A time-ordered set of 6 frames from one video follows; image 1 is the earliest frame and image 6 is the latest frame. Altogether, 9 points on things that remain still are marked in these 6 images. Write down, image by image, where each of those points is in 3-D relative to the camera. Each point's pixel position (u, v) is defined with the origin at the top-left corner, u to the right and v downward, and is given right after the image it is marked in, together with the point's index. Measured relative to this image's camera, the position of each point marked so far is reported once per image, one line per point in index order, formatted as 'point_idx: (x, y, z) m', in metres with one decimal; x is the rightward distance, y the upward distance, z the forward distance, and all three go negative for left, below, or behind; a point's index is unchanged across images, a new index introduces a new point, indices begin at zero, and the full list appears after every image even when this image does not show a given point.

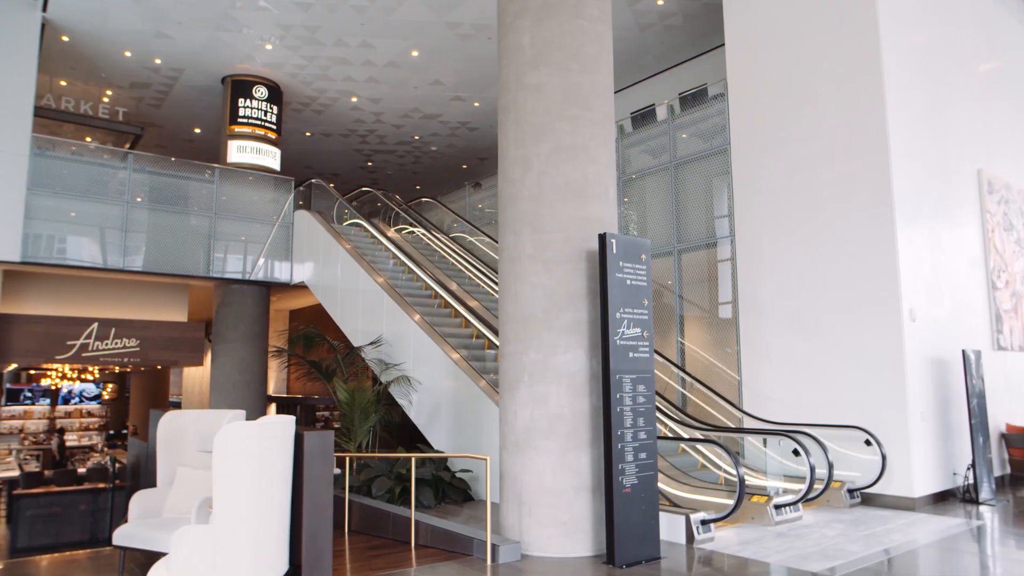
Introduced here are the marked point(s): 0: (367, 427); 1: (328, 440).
0: (-1.7, -1.6, +8.2) m
1: (-1.1, -0.9, +4.4) m
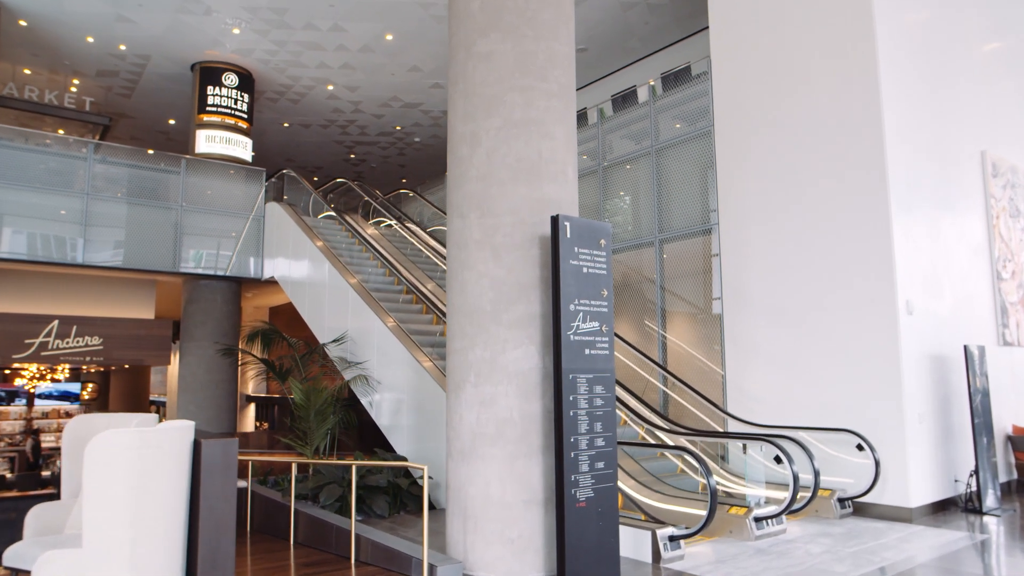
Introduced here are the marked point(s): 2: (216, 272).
0: (-2.0, -1.5, +7.7) m
1: (-1.5, -0.9, +3.8) m
2: (-4.7, +0.2, +12.1) m
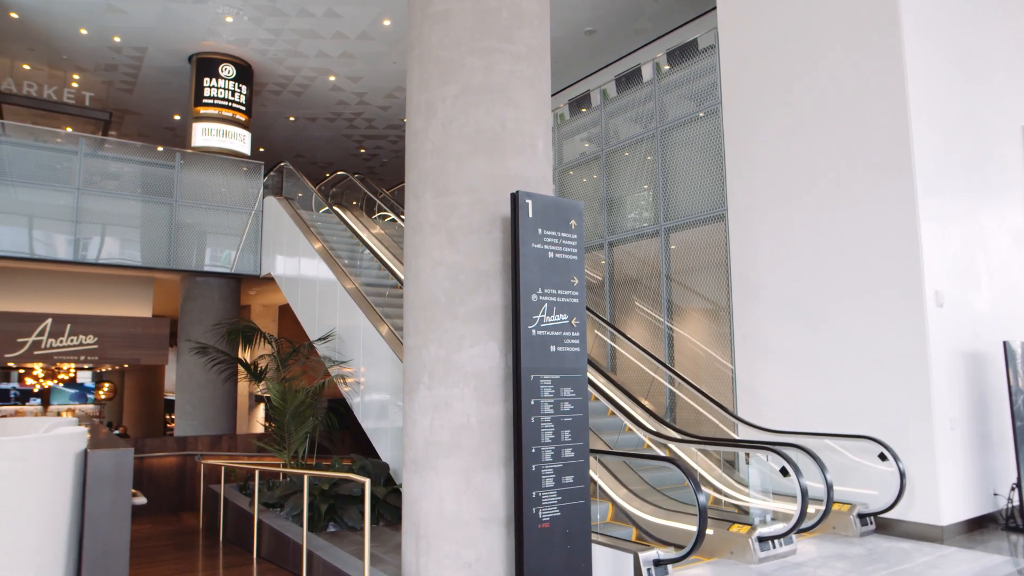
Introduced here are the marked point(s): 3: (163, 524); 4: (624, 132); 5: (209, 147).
0: (-2.1, -1.5, +7.2) m
1: (-1.8, -0.8, +3.3) m
2: (-4.6, +0.3, +11.8) m
3: (-4.3, -2.9, +8.7) m
4: (+1.5, +2.0, +9.4) m
5: (-4.9, +2.3, +11.6) m
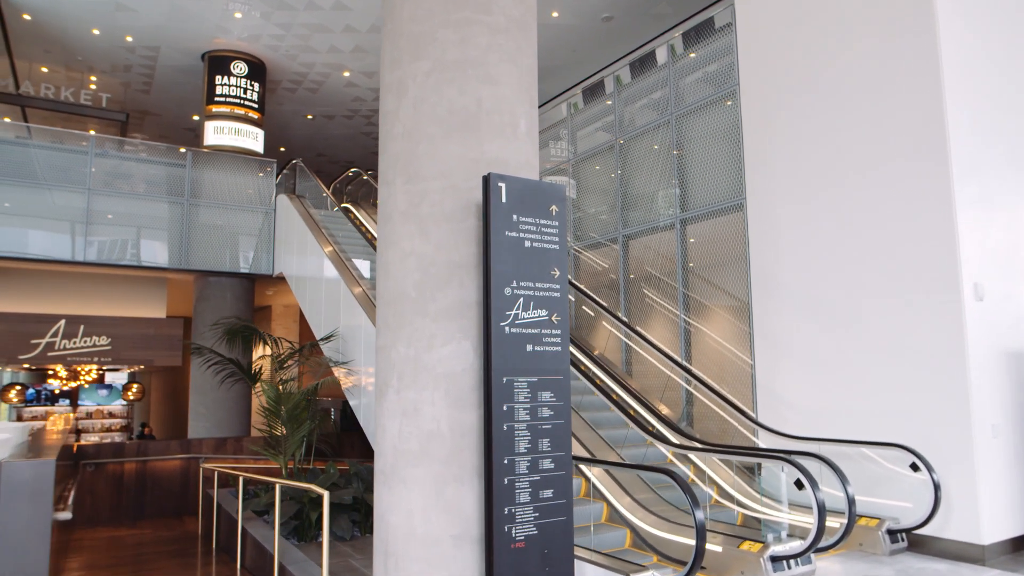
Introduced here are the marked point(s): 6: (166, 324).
0: (-2.1, -1.4, +6.9) m
1: (-1.9, -0.8, +3.1) m
2: (-4.3, +0.3, +11.6) m
3: (-4.2, -2.9, +8.5) m
4: (+1.6, +2.1, +8.9) m
5: (-4.7, +2.3, +11.5) m
6: (-5.5, -0.6, +11.3) m
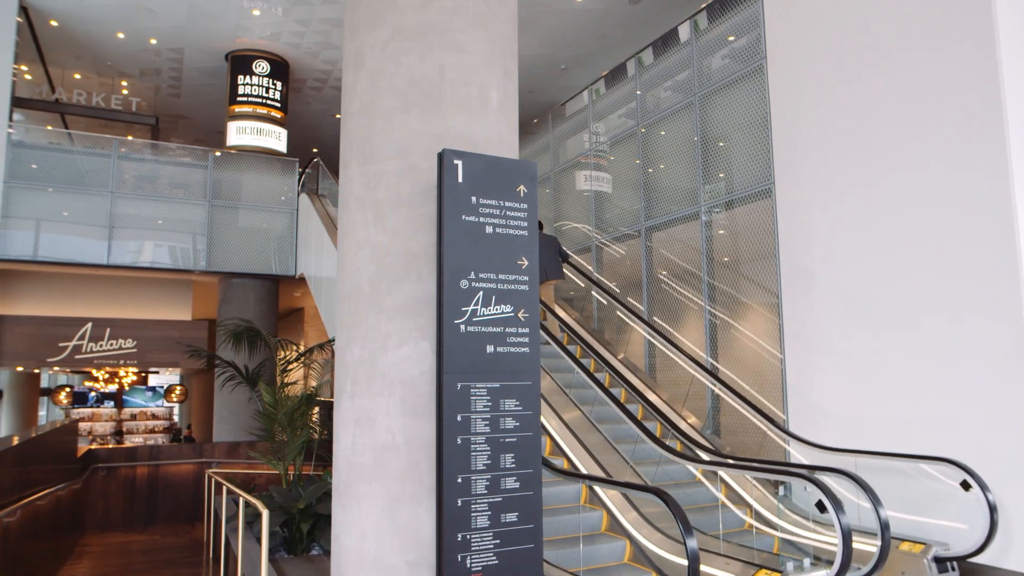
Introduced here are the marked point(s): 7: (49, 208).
0: (-2.0, -1.4, +6.6) m
1: (-2.2, -0.8, +2.7) m
2: (-3.9, +0.3, +11.5) m
3: (-3.9, -2.9, +8.3) m
4: (+1.8, +2.1, +8.3) m
5: (-4.3, +2.3, +11.4) m
6: (-5.1, -0.6, +11.3) m
7: (-6.6, +1.1, +10.1) m
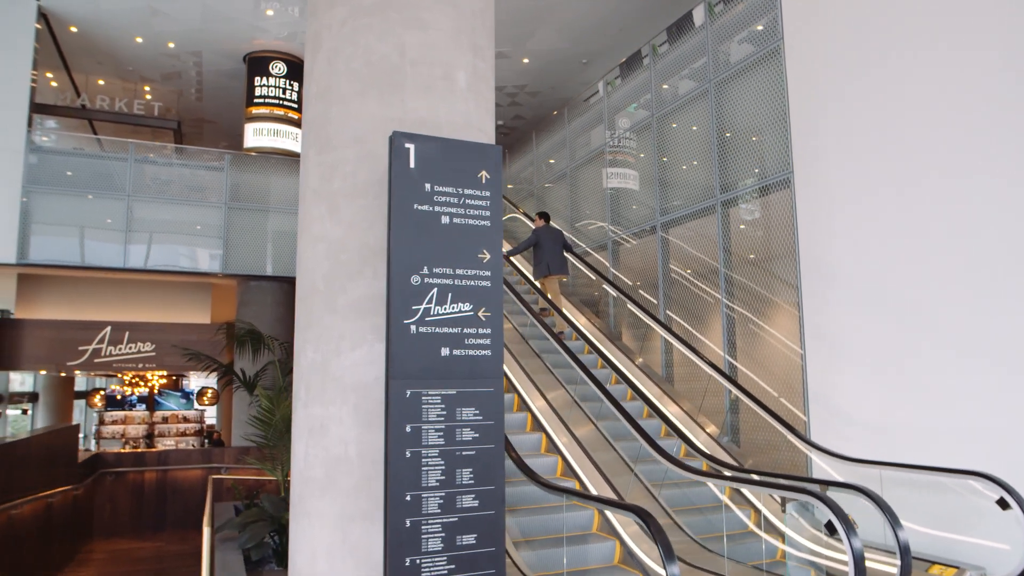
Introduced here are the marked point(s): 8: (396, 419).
0: (-2.0, -1.5, +6.4) m
1: (-2.3, -0.8, +2.6) m
2: (-3.6, +0.2, +11.4) m
3: (-3.8, -2.9, +8.2) m
4: (+1.9, +2.1, +7.9) m
5: (-4.0, +2.2, +11.3) m
6: (-4.8, -0.7, +11.2) m
7: (-6.3, +1.1, +10.1) m
8: (-0.4, -0.5, +2.7) m
